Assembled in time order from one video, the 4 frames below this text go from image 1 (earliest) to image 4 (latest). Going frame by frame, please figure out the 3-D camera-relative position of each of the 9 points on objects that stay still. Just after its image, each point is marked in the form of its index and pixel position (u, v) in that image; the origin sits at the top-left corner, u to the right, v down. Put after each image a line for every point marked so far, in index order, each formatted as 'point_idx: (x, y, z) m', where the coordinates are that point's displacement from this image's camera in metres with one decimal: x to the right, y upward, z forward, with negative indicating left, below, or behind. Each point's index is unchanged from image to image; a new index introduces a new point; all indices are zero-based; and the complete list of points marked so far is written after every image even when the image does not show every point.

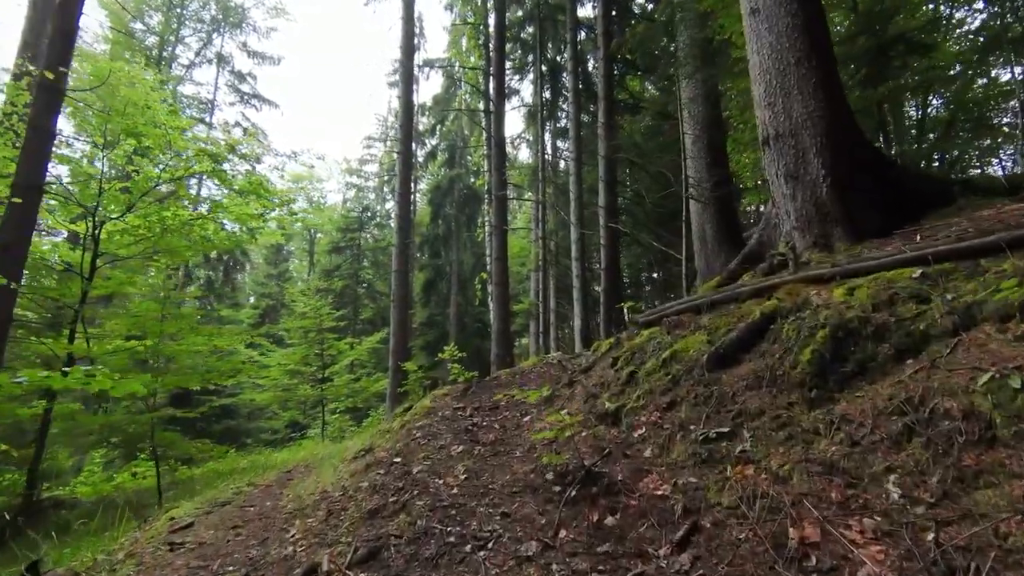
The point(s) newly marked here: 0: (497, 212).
0: (-0.3, +1.3, +10.3) m
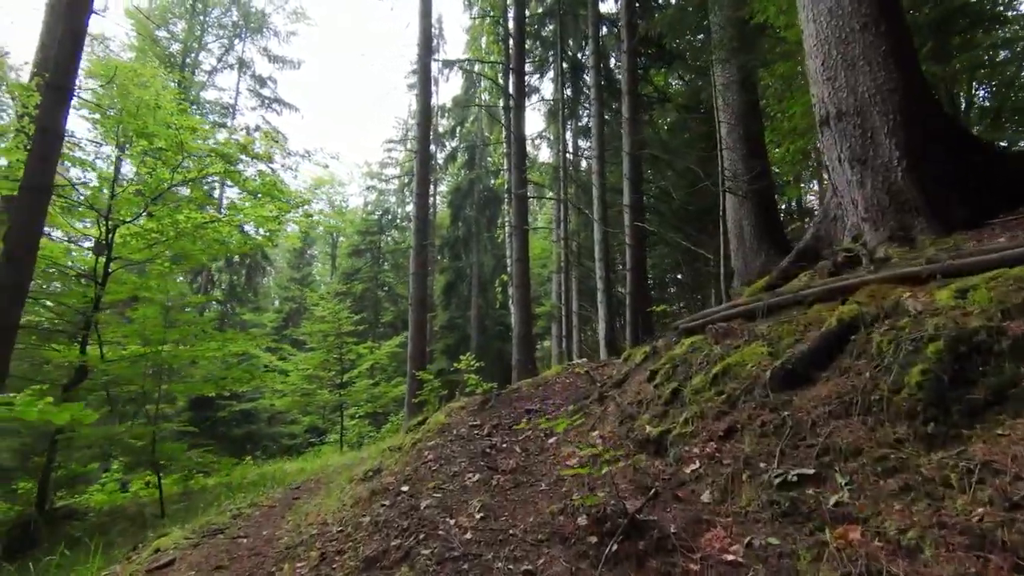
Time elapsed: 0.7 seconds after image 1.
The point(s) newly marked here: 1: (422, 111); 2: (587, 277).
0: (+0.1, +1.3, +9.9) m
1: (-2.0, +3.7, +13.1) m
2: (+2.5, +0.3, +19.4) m
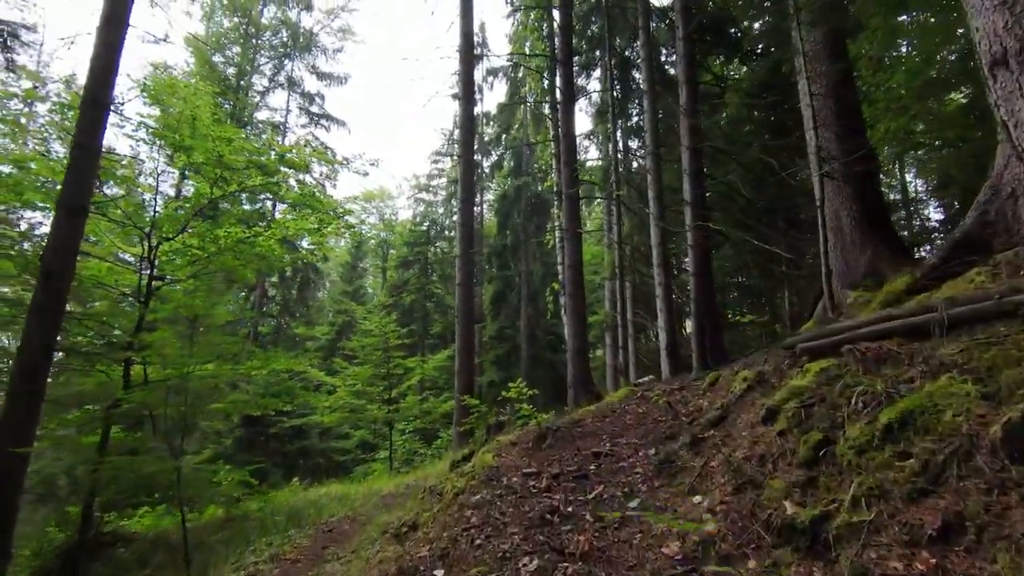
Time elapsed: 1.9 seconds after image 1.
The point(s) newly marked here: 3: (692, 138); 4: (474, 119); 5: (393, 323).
0: (+0.9, +1.2, +9.1) m
1: (-1.0, +3.5, +12.5) m
2: (+4.1, +0.1, +18.3) m
3: (+3.4, +2.9, +11.2) m
4: (-0.8, +3.5, +12.4) m
5: (-3.1, -0.9, +15.2) m
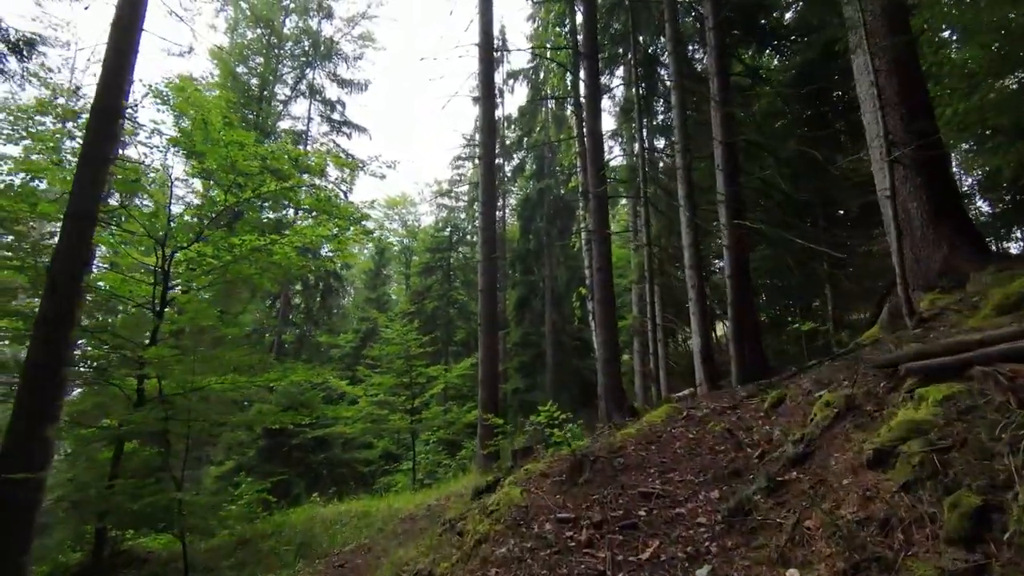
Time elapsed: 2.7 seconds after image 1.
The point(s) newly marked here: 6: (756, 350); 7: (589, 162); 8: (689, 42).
0: (+1.2, +1.1, +8.6) m
1: (-0.5, +3.3, +12.1) m
2: (+4.8, 0.0, +17.7) m
3: (+3.8, +2.8, +10.6) m
4: (-0.4, +3.4, +12.0) m
5: (-2.5, -1.1, +14.8) m
6: (+4.1, -1.0, +9.8) m
7: (+1.2, +1.9, +8.7) m
8: (+4.5, +6.3, +14.9) m
